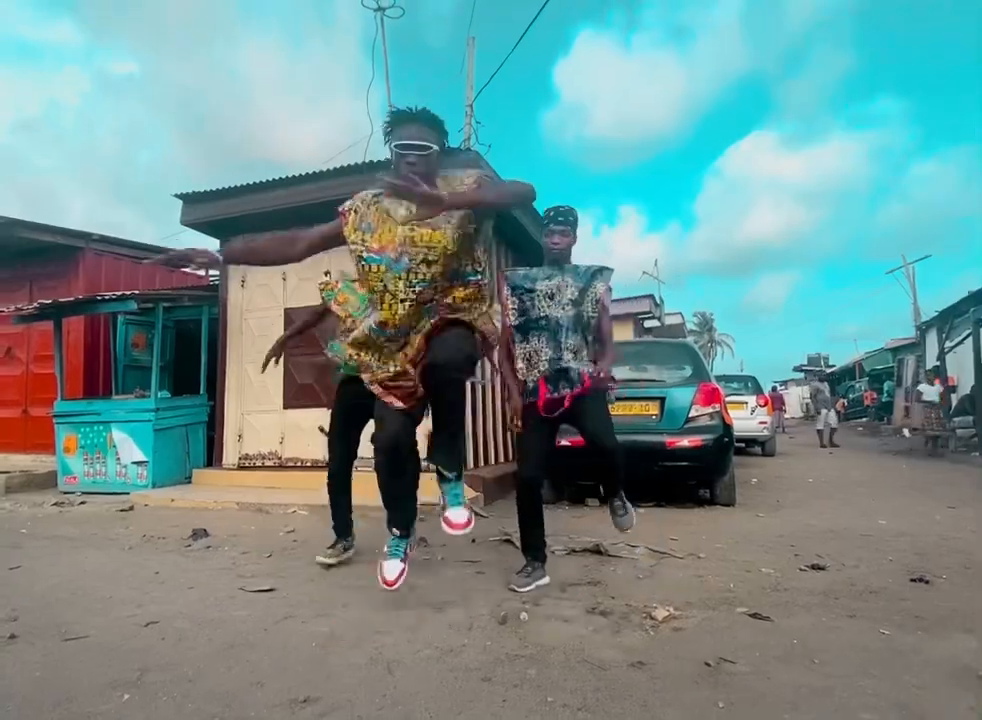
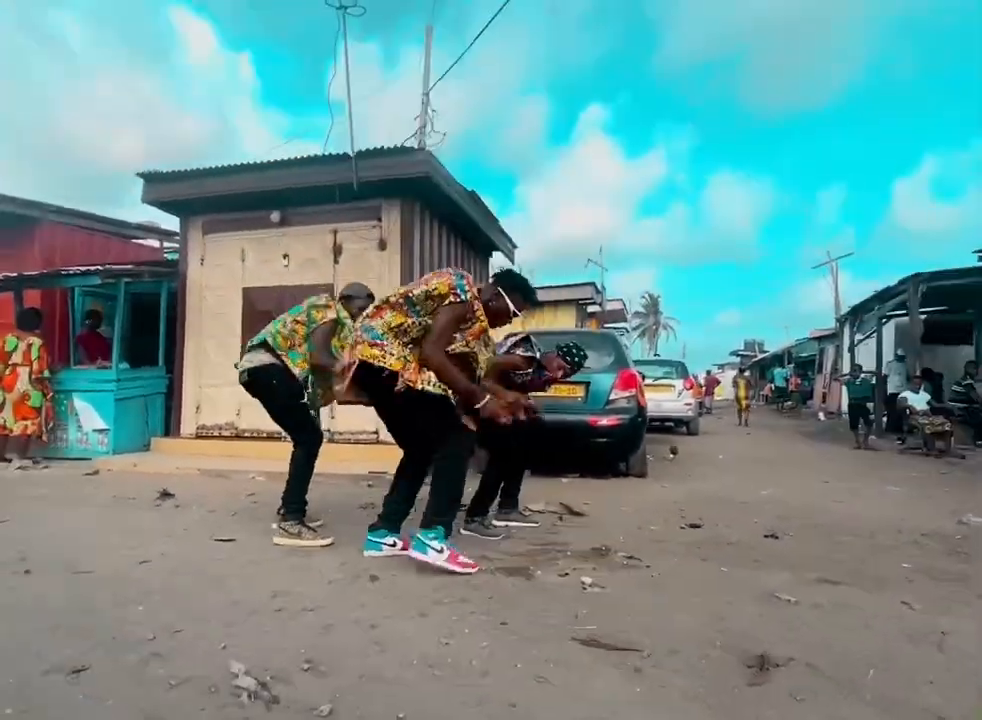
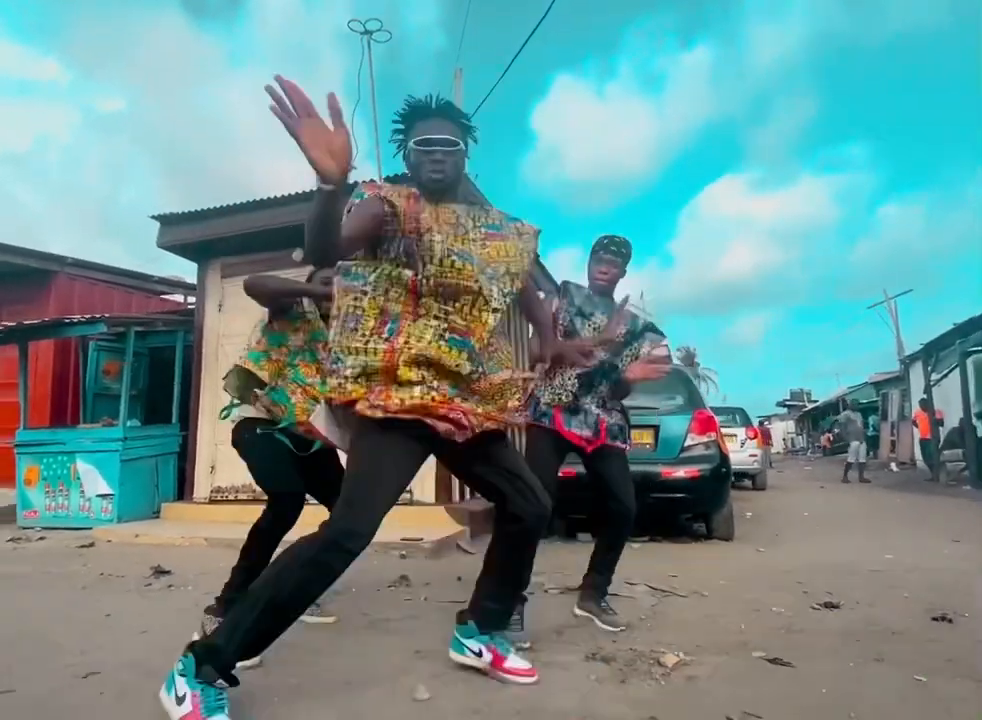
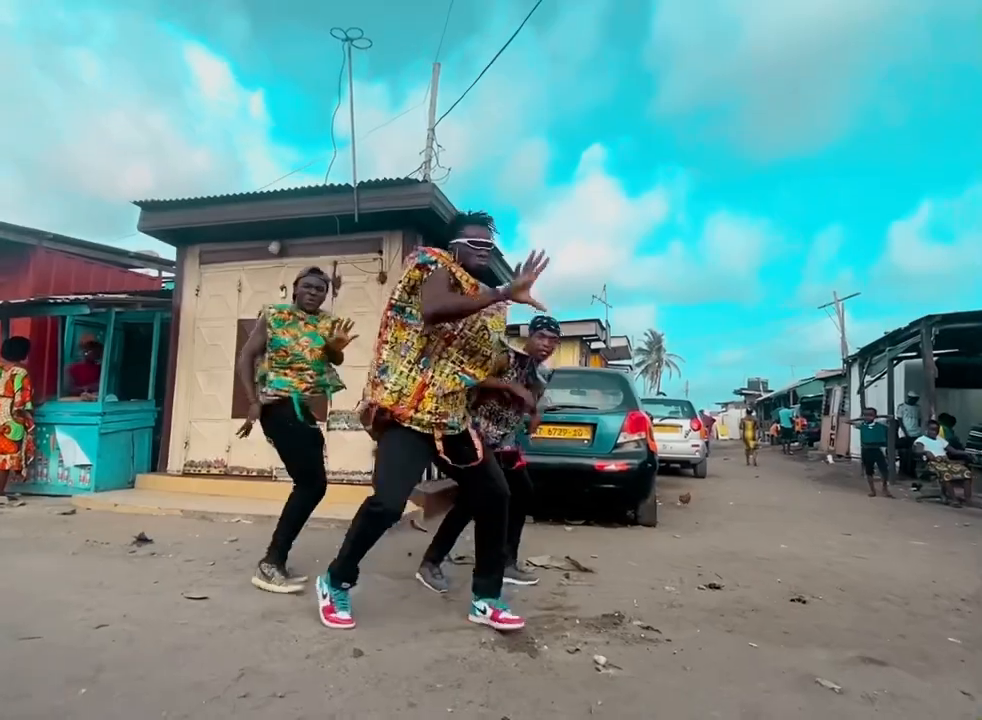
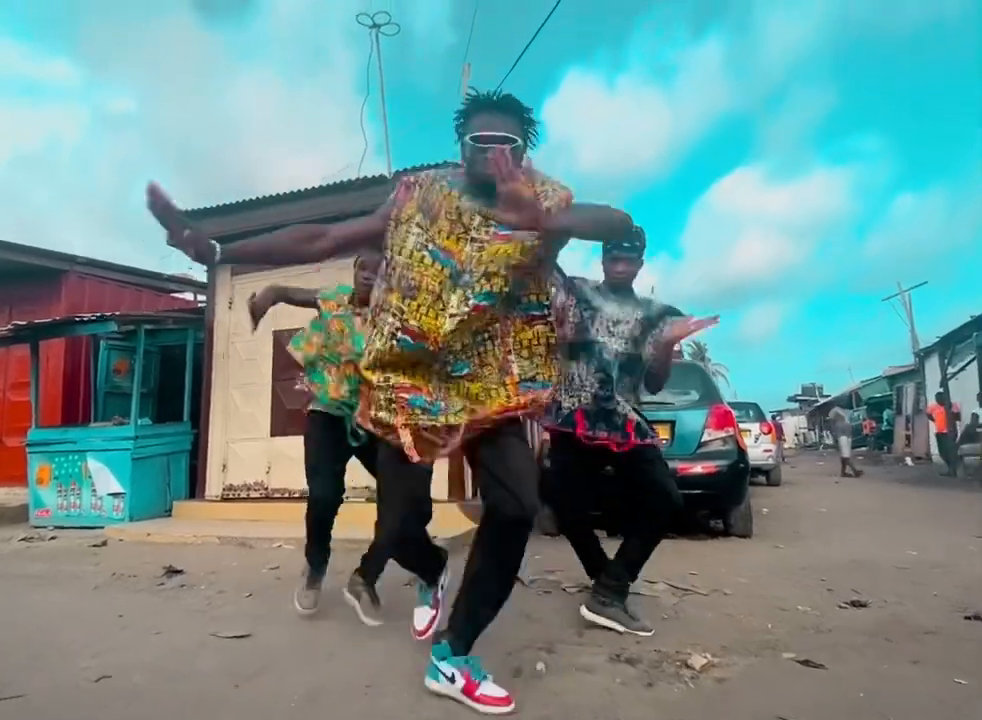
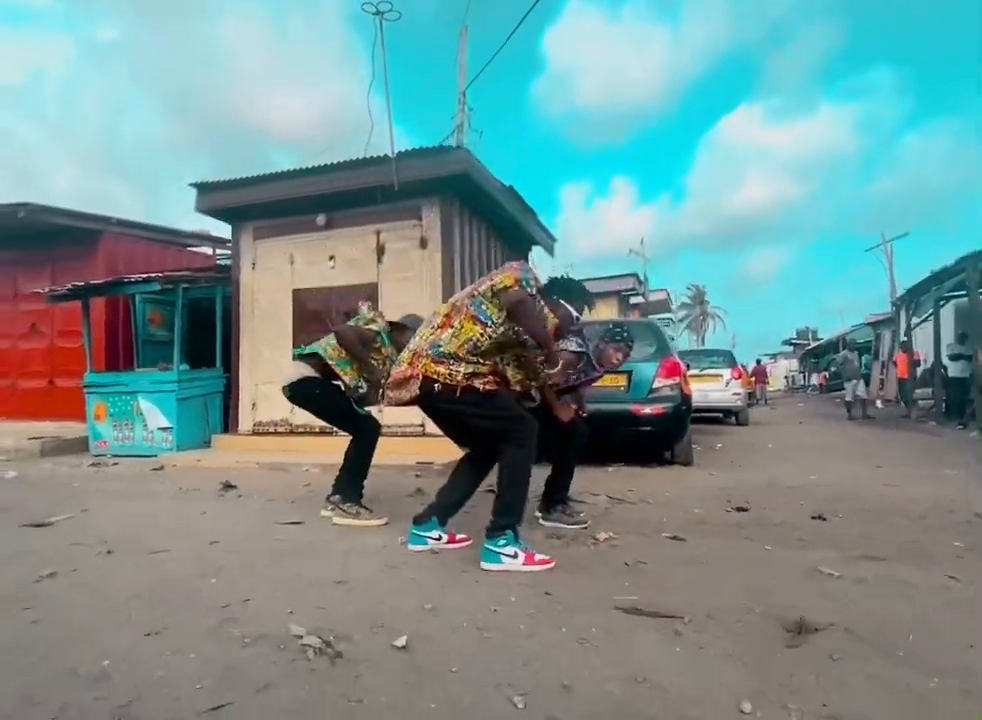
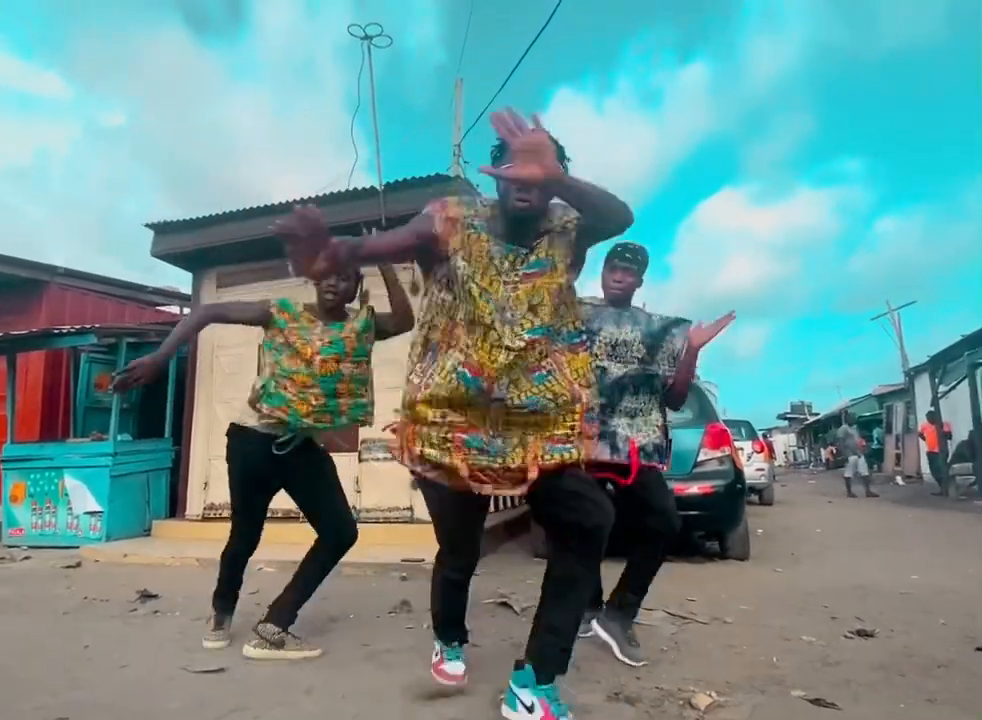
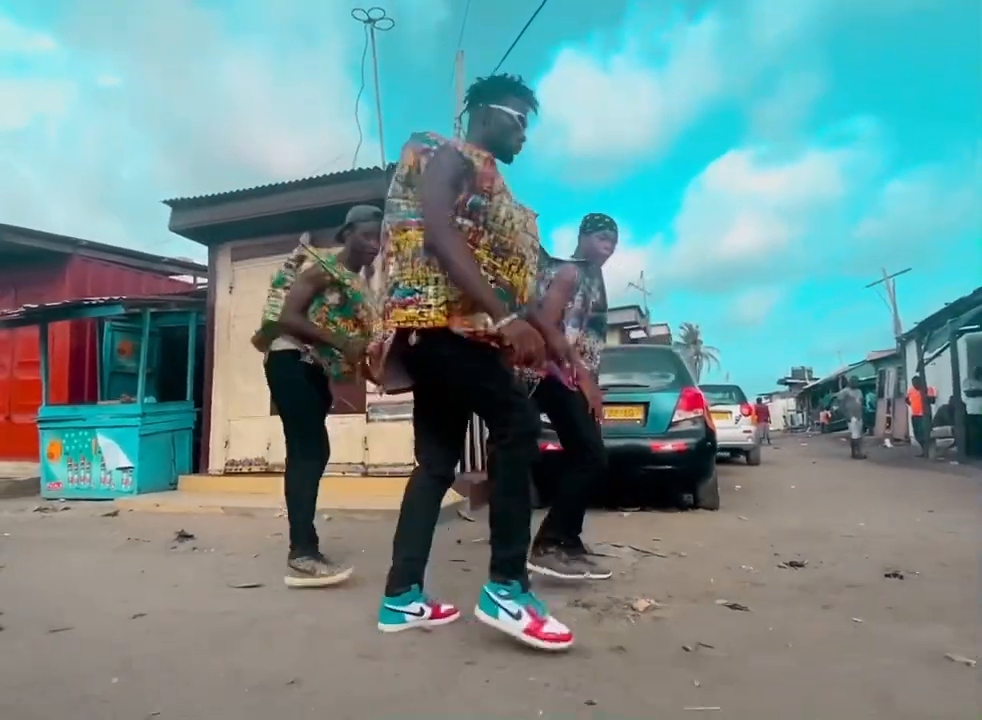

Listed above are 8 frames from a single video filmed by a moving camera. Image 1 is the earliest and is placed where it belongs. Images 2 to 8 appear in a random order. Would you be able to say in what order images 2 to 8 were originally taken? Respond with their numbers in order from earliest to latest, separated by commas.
5, 7, 3, 8, 6, 2, 4
